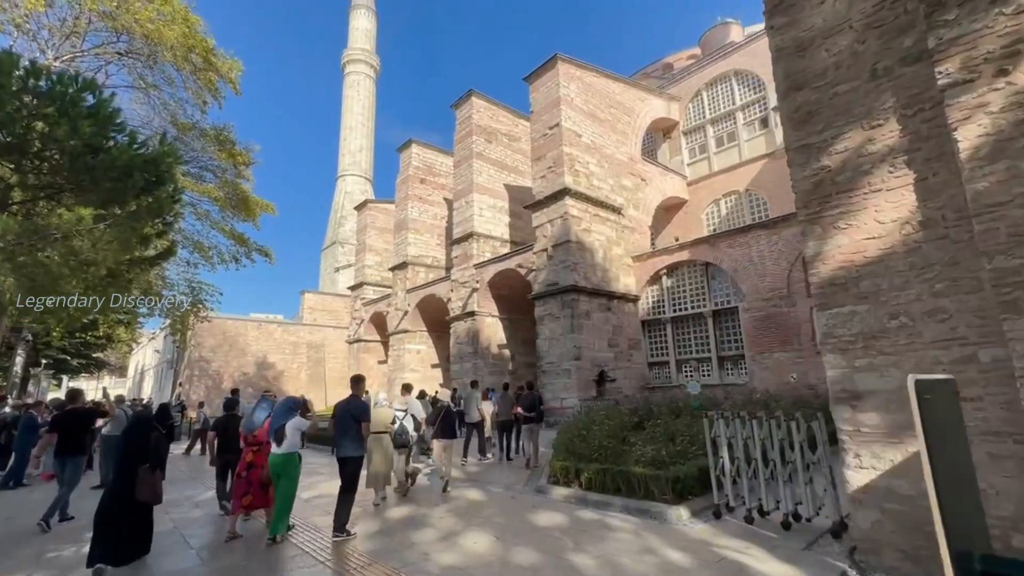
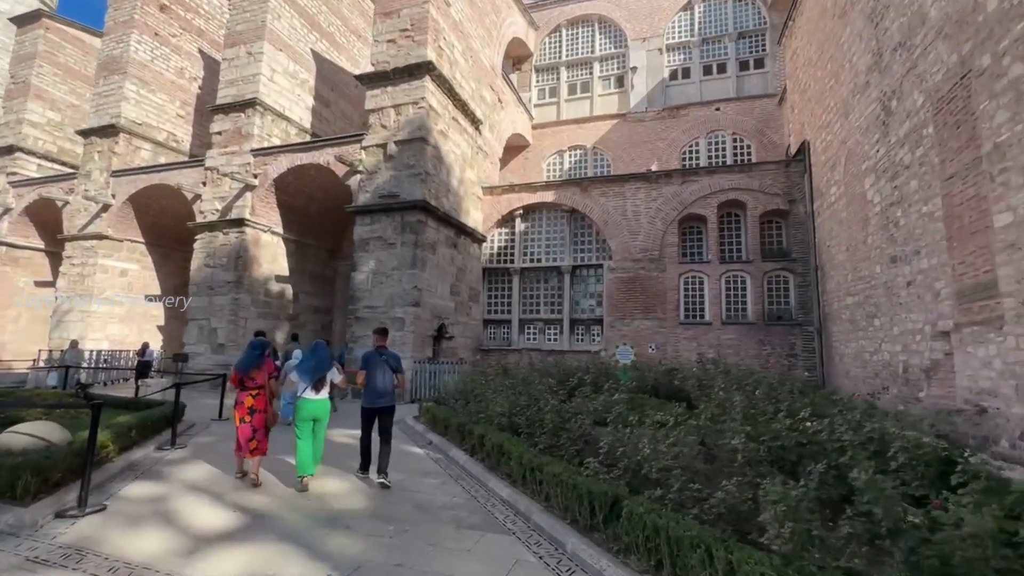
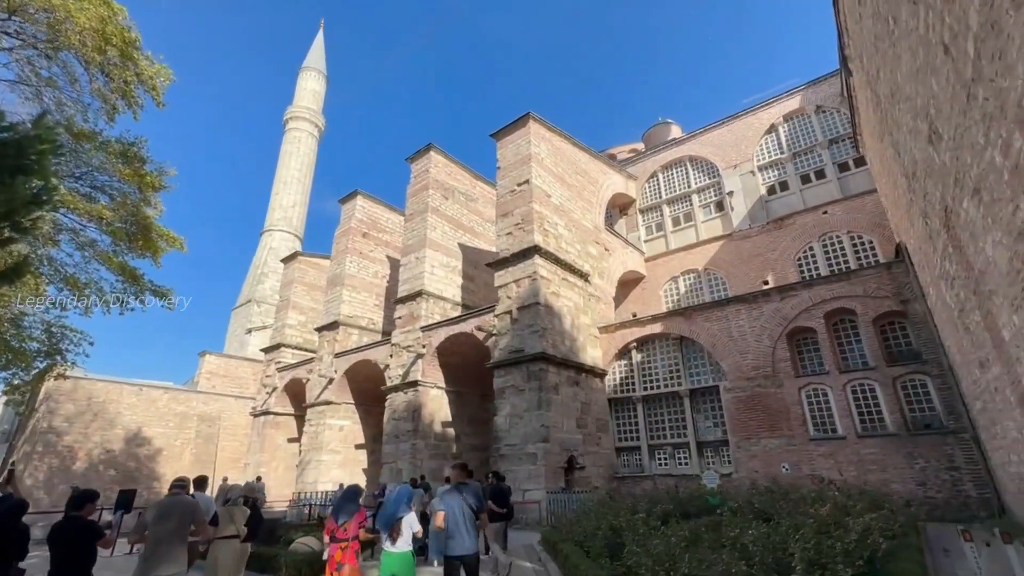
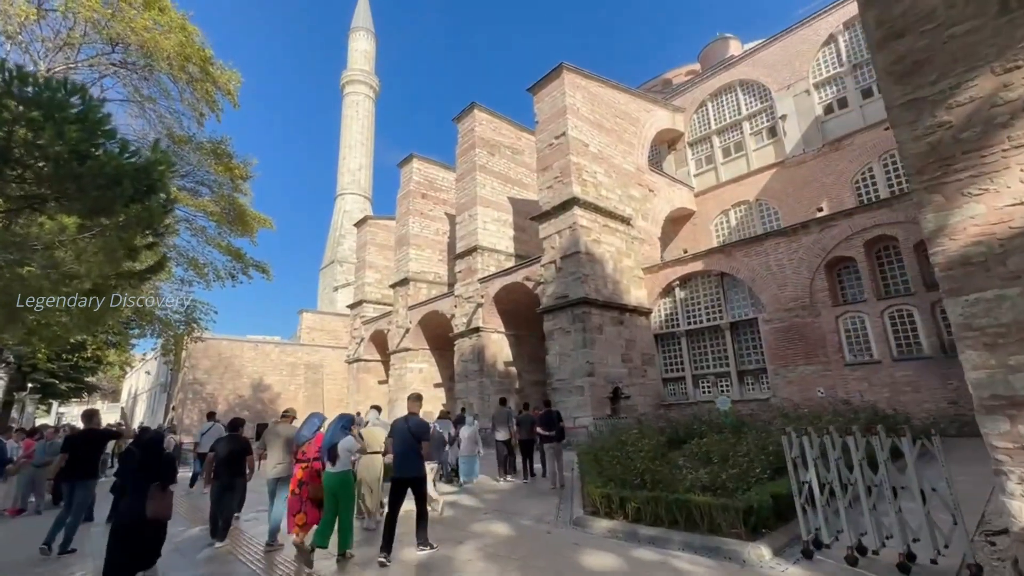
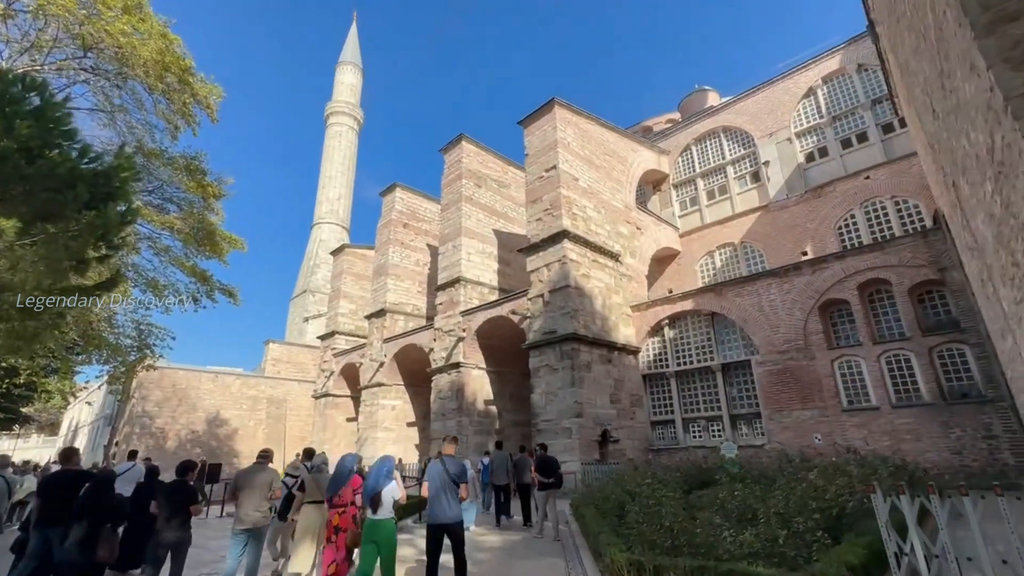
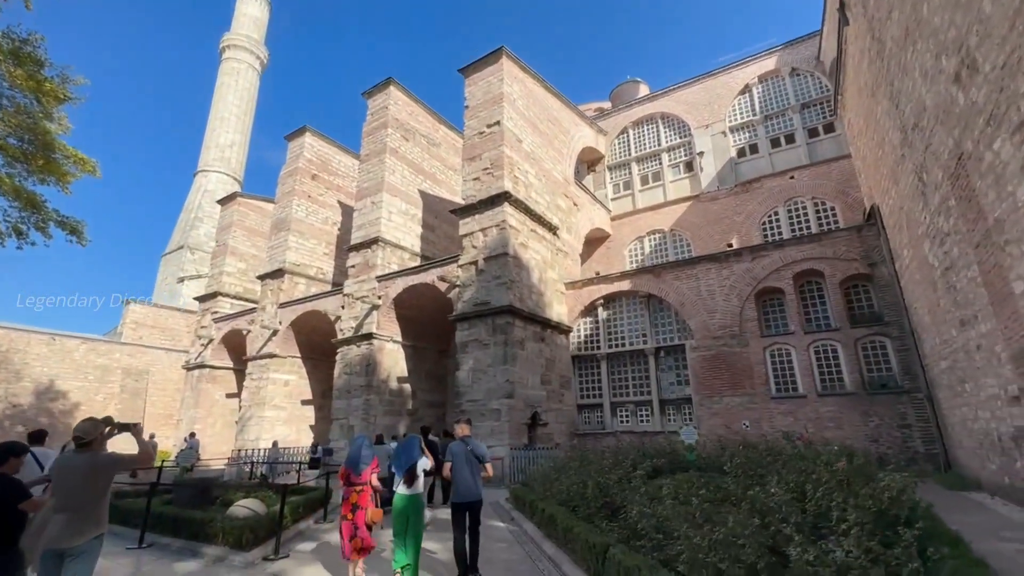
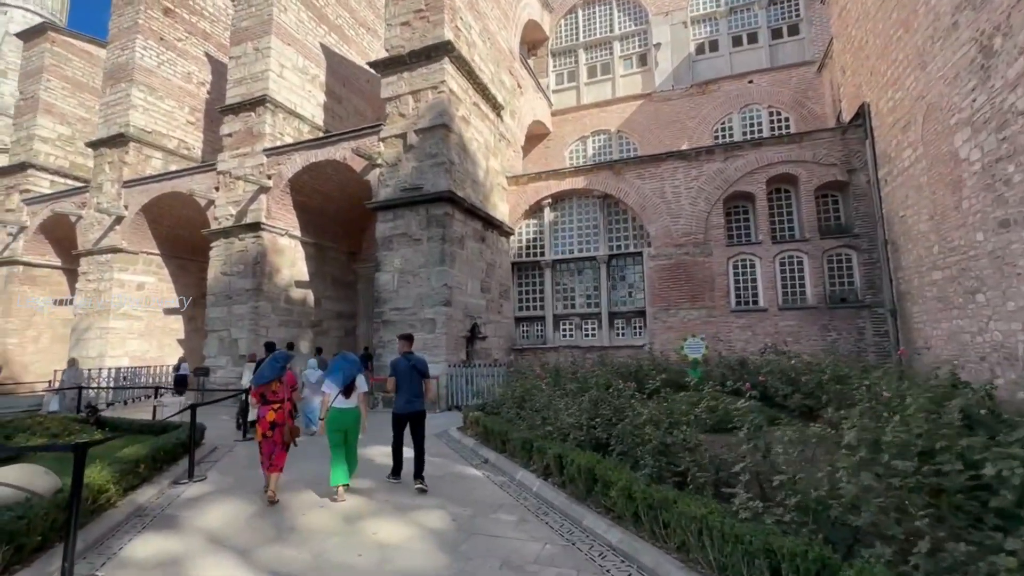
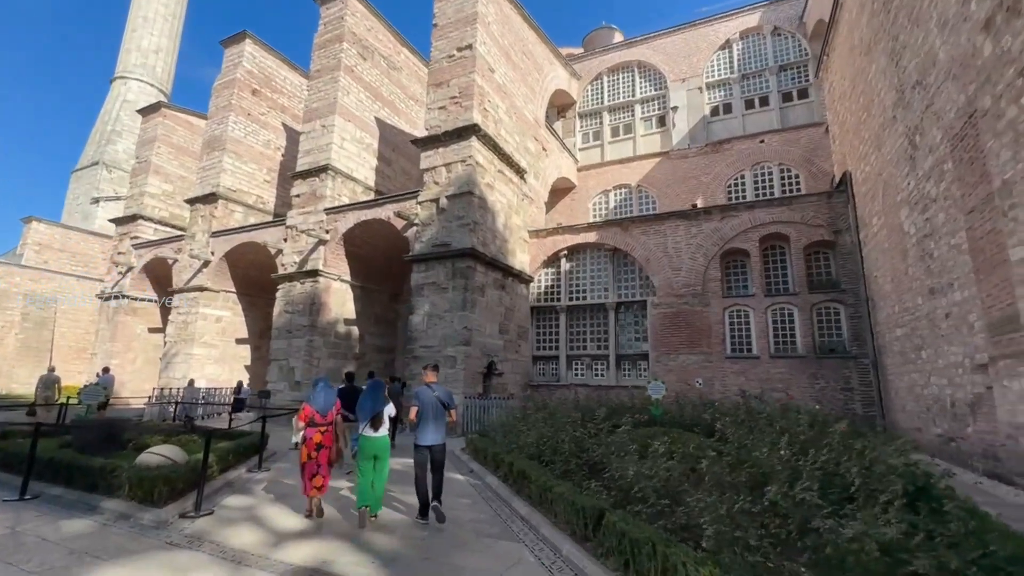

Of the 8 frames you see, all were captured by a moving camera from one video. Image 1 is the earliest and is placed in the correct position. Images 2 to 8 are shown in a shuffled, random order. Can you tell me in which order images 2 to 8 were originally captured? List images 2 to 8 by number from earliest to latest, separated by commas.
4, 5, 3, 6, 8, 2, 7
